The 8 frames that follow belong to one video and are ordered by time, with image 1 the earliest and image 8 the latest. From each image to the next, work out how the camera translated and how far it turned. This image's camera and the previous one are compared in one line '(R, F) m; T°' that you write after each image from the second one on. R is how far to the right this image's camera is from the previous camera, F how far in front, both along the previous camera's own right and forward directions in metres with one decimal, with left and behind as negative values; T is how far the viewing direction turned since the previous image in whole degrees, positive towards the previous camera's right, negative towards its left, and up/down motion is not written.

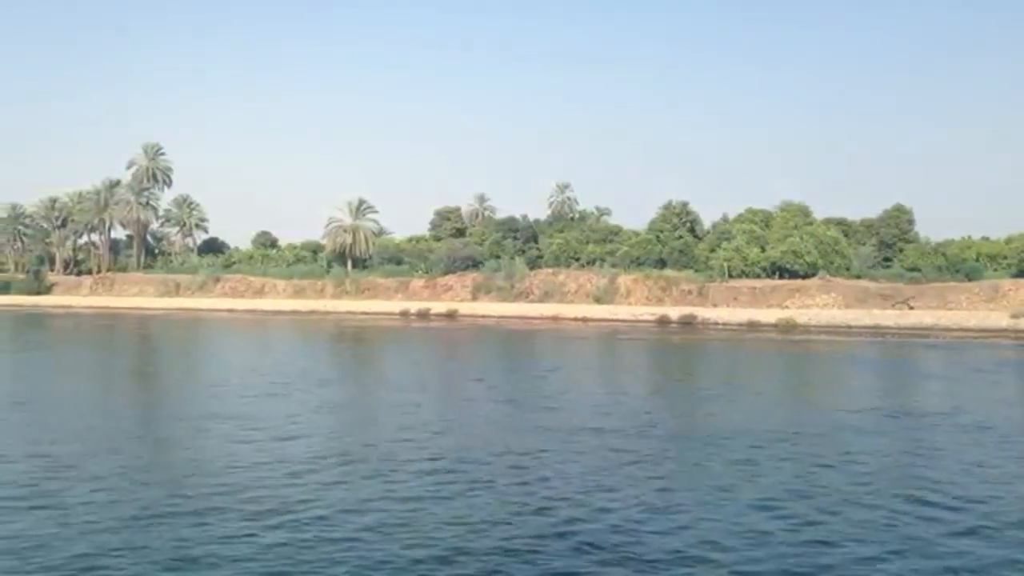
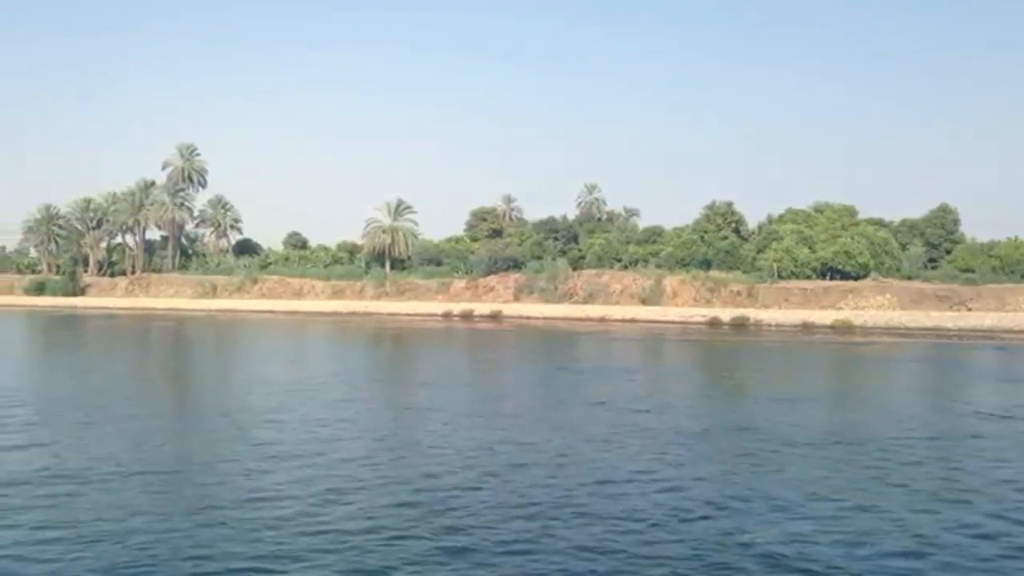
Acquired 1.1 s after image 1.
(-1.1, +0.3) m; -1°
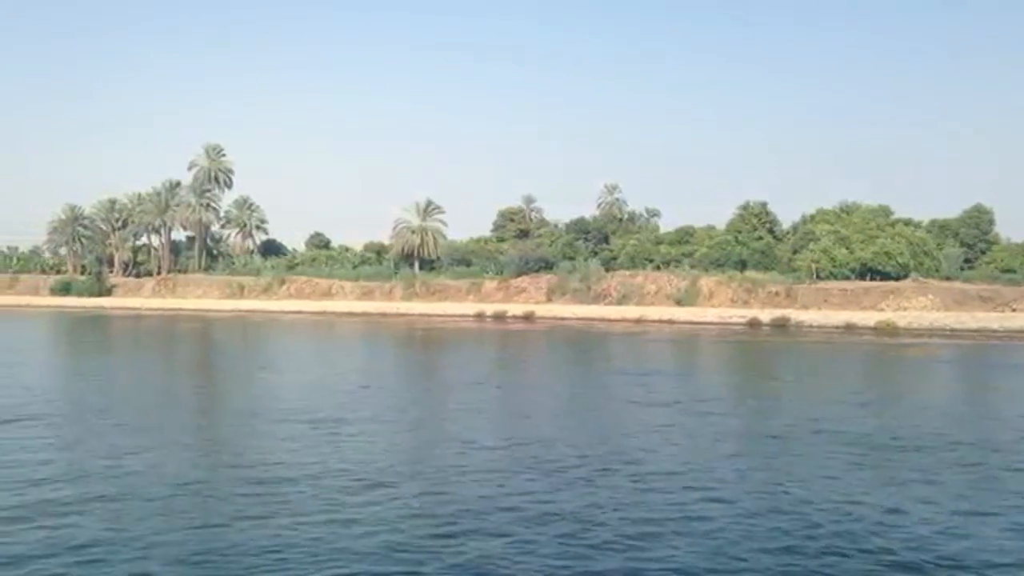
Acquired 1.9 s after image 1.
(-0.9, +0.2) m; -1°
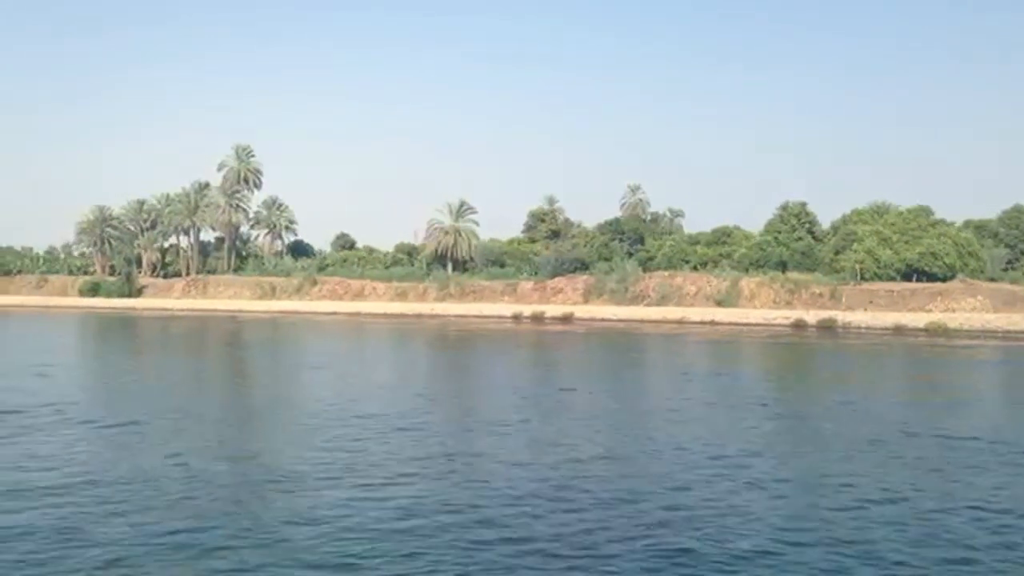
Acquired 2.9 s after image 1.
(-1.0, +0.2) m; -1°
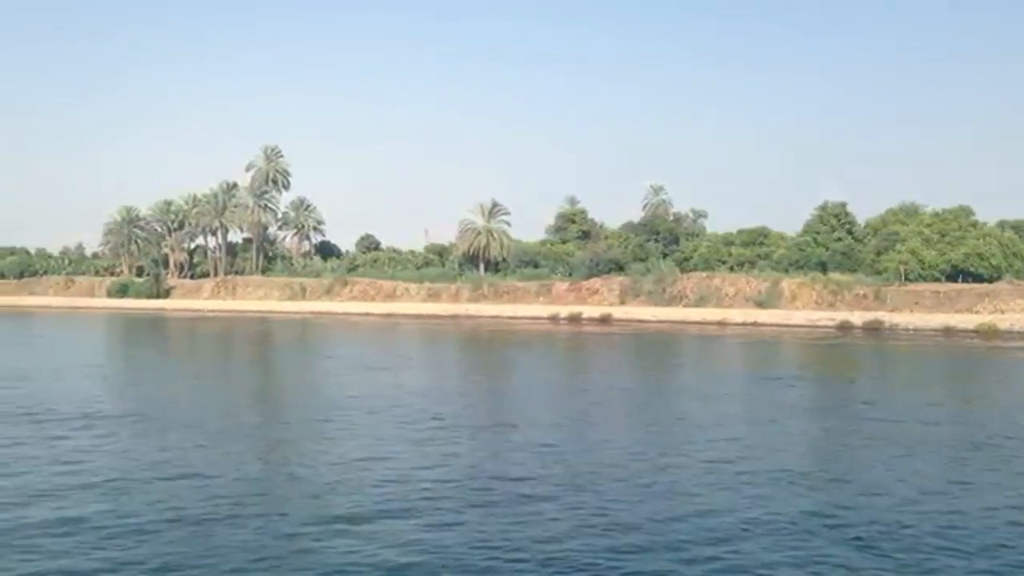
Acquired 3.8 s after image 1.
(-1.0, +0.2) m; -1°
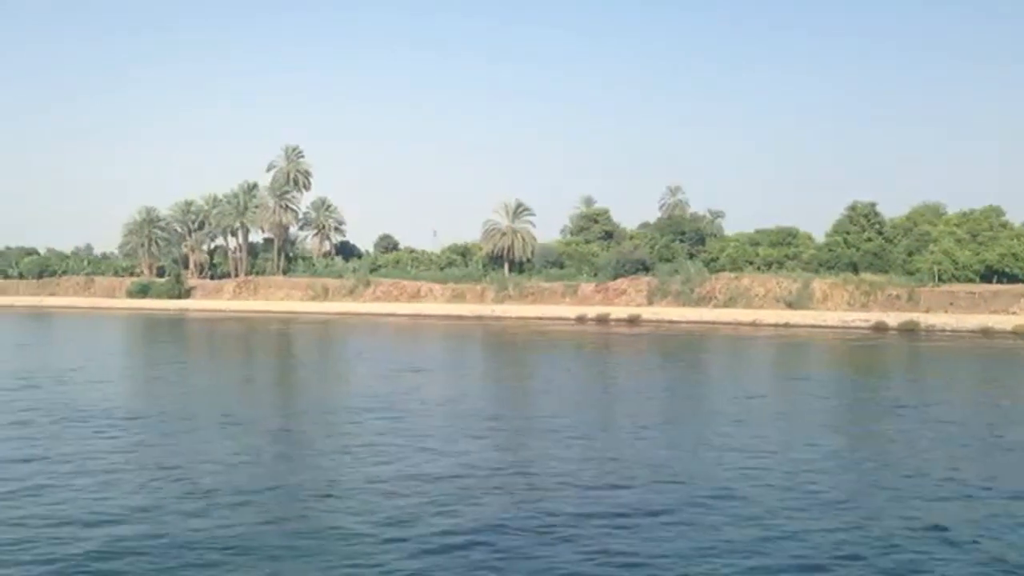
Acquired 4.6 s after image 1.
(-0.7, +0.2) m; 0°
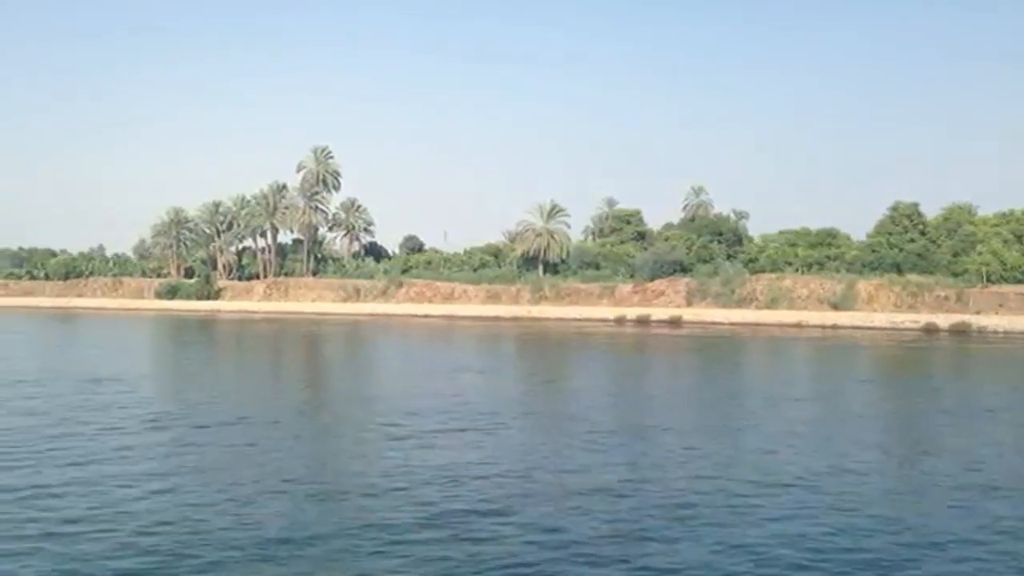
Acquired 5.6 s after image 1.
(-1.1, +0.2) m; 0°
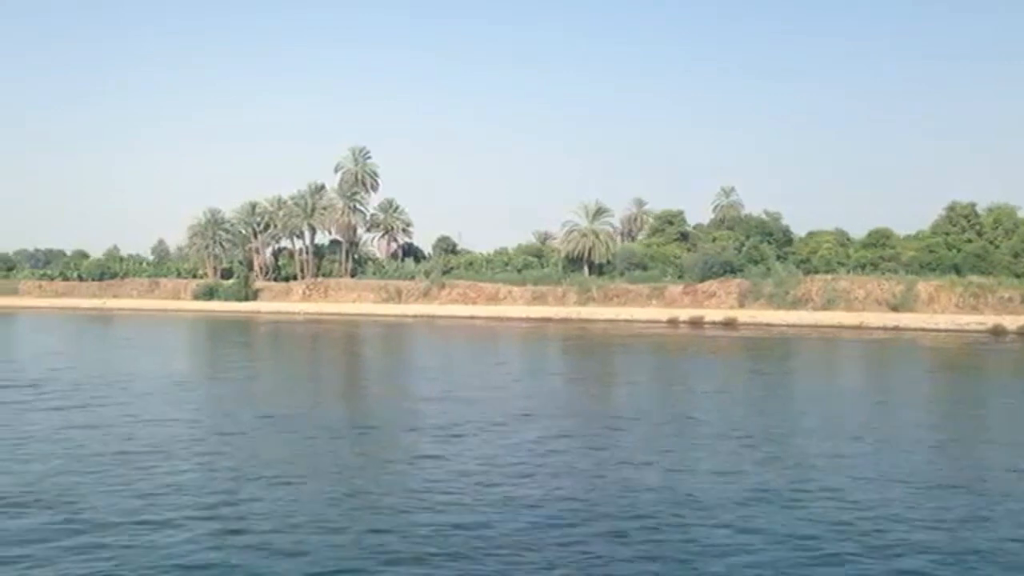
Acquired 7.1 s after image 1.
(-1.5, +0.3) m; -1°
